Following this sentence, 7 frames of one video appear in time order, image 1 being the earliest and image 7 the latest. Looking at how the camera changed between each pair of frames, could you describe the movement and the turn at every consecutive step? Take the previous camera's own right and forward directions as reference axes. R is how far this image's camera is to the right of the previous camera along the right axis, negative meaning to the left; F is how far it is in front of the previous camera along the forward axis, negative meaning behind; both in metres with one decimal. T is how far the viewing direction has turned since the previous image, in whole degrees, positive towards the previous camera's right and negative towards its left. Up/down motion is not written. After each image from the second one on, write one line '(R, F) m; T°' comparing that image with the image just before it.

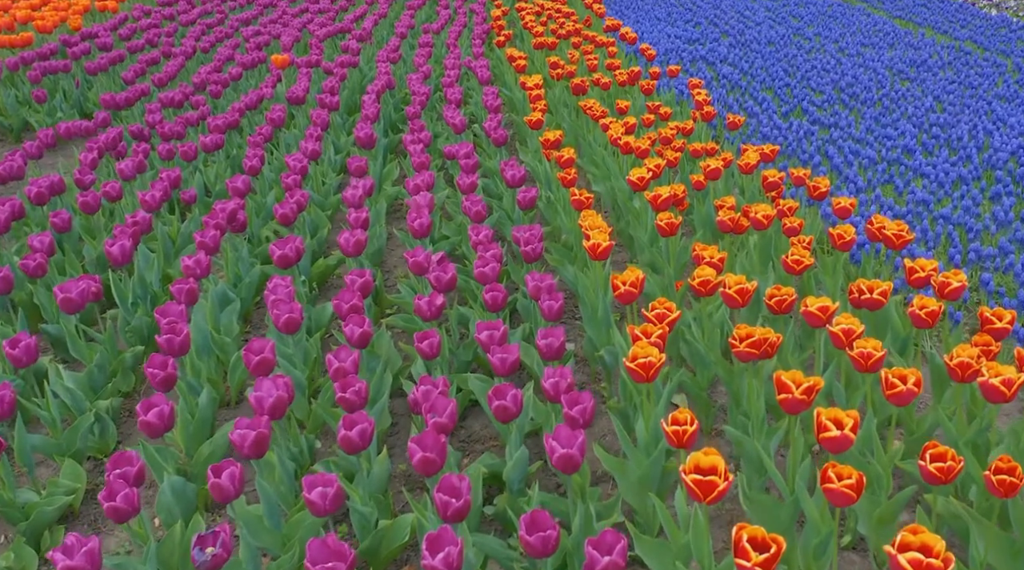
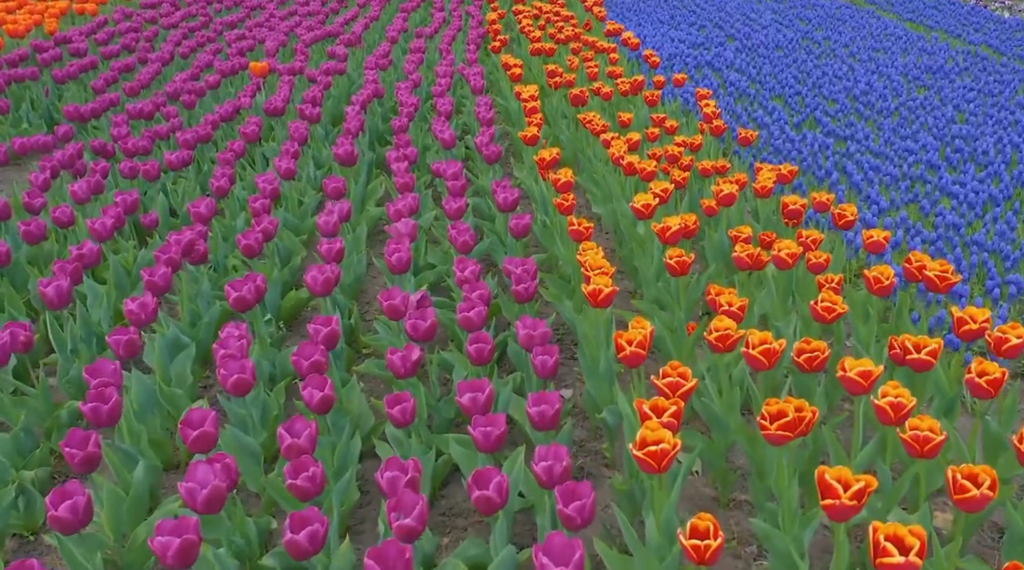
(0.0, +0.5) m; 0°
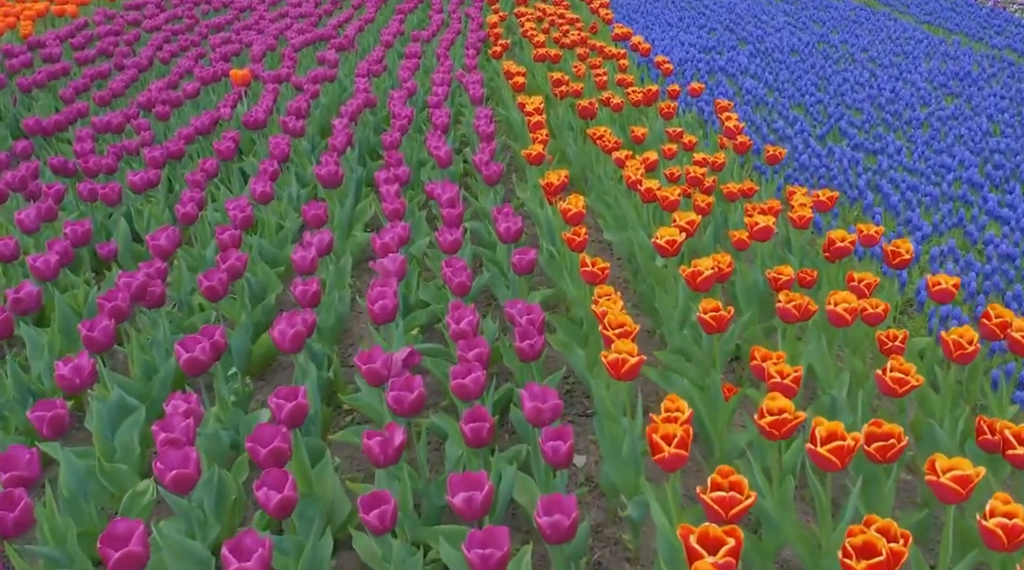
(0.0, +0.6) m; 0°
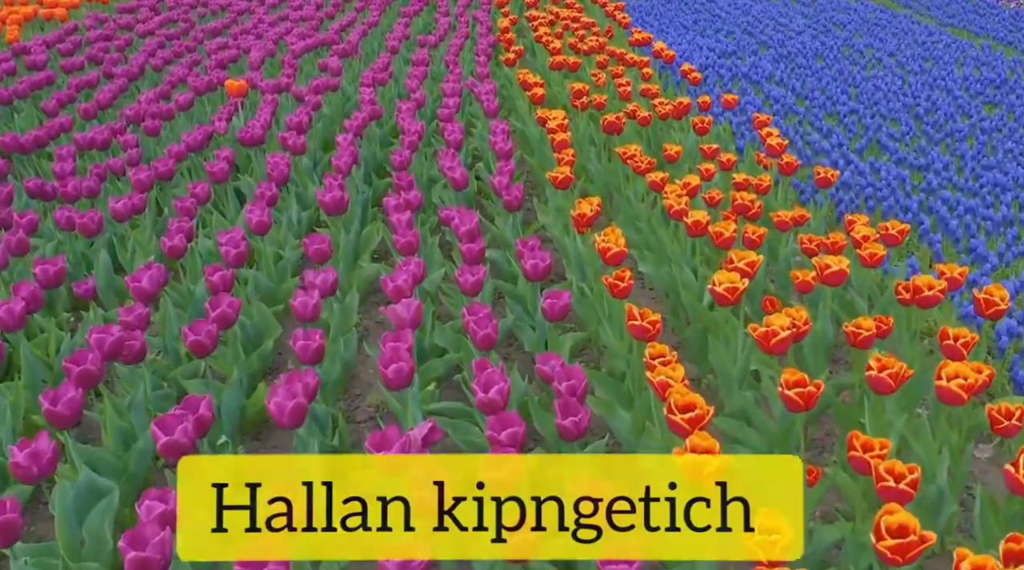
(-0.1, +0.5) m; 0°
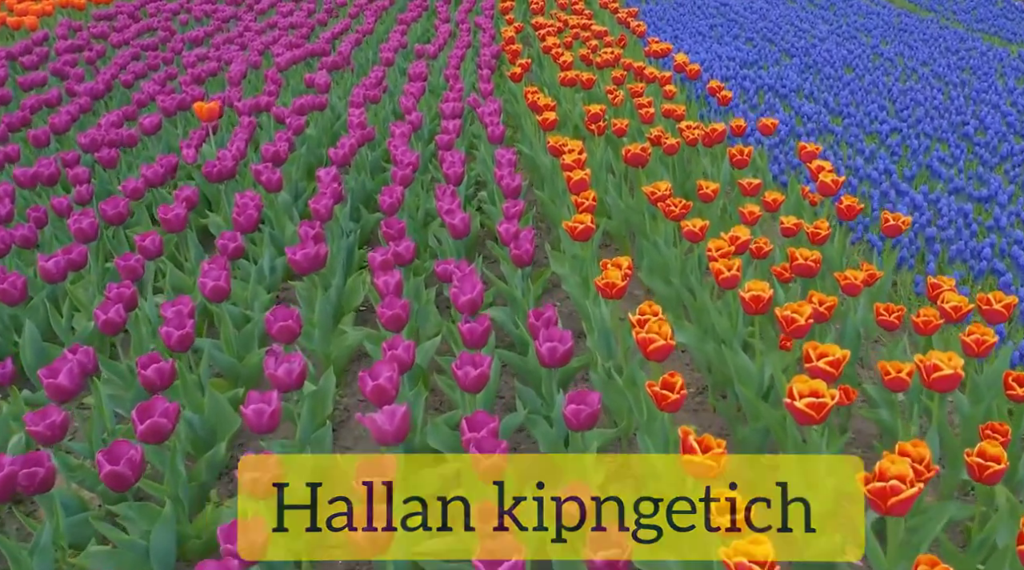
(0.0, +0.8) m; 0°
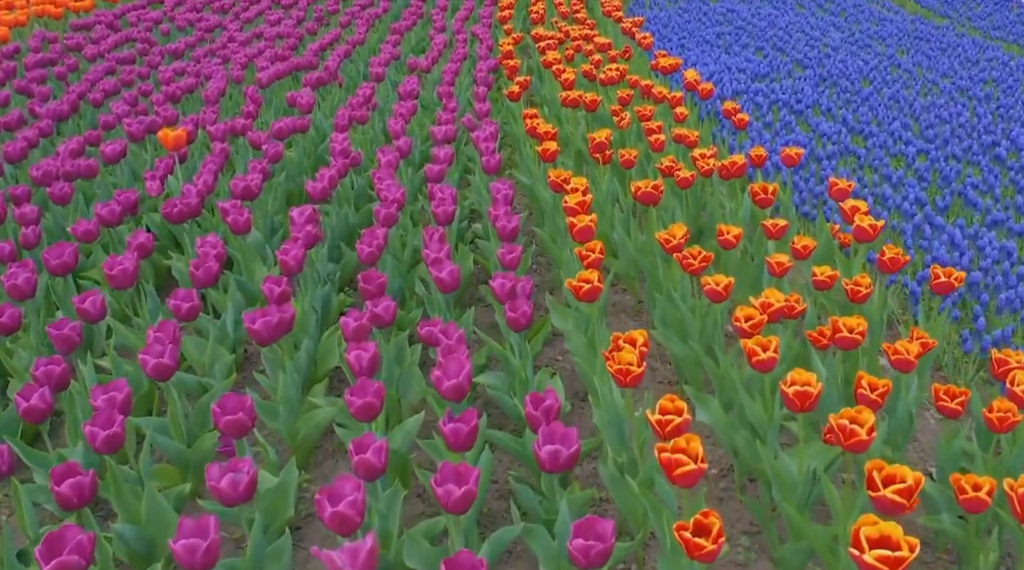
(0.0, +0.5) m; 0°
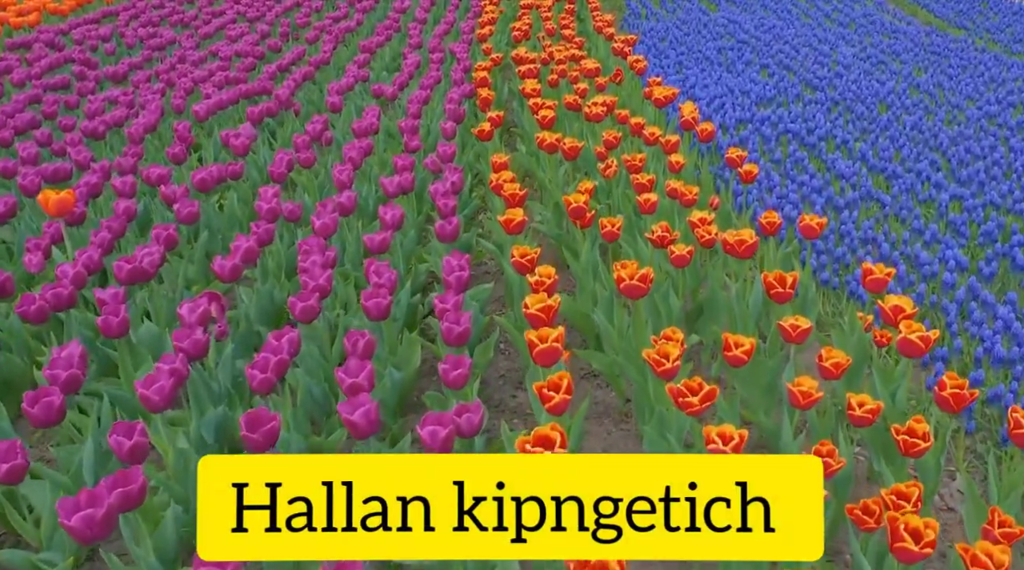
(+0.1, +0.9) m; 0°
